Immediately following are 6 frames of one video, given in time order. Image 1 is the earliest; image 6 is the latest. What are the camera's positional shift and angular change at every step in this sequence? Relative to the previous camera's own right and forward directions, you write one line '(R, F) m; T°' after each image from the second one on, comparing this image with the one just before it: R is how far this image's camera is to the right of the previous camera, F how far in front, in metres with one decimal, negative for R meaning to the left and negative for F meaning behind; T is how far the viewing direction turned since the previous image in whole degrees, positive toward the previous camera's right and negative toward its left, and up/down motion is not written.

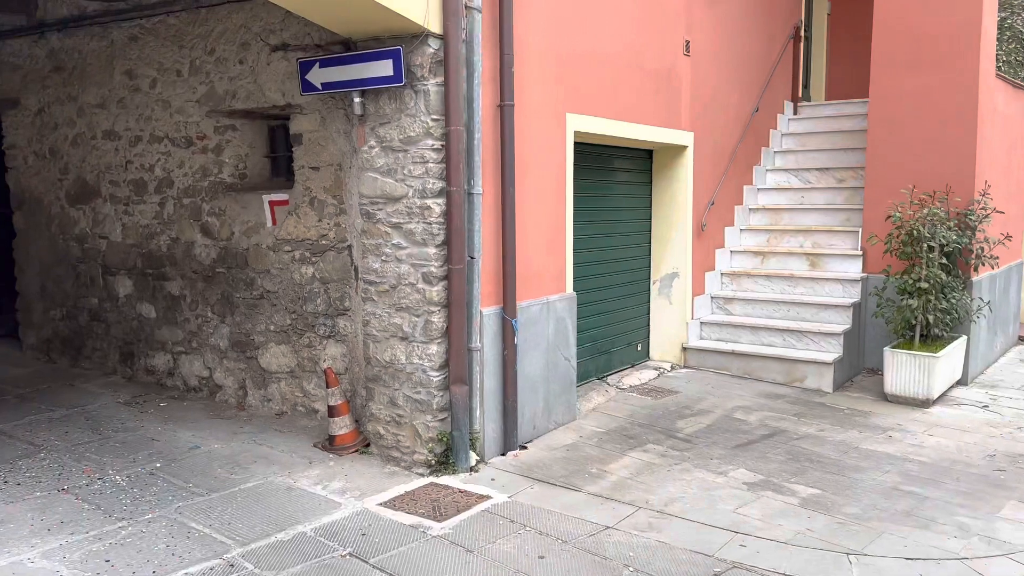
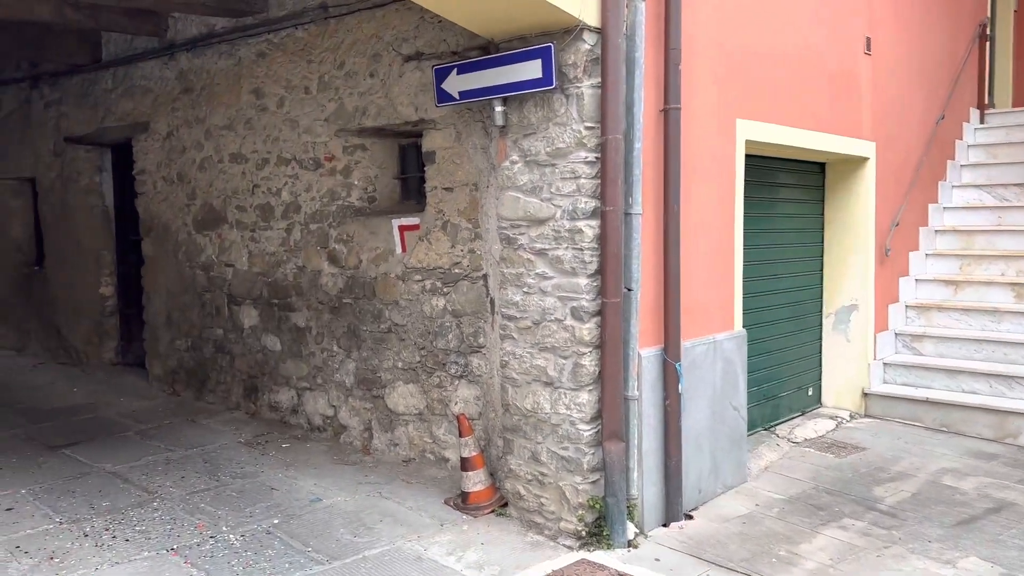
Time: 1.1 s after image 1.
(-0.2, +0.6) m; -9°
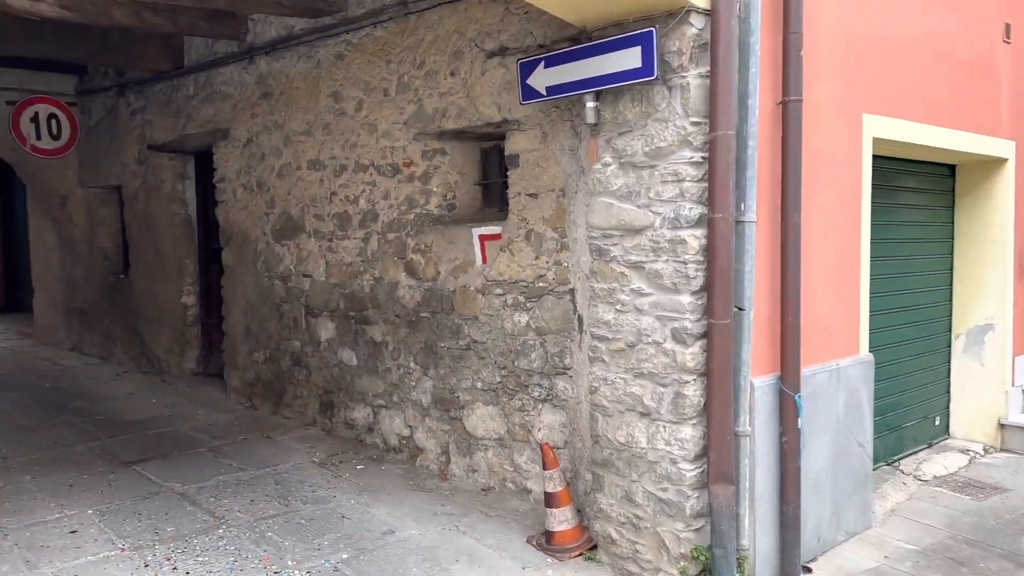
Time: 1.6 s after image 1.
(0.0, +0.4) m; -6°
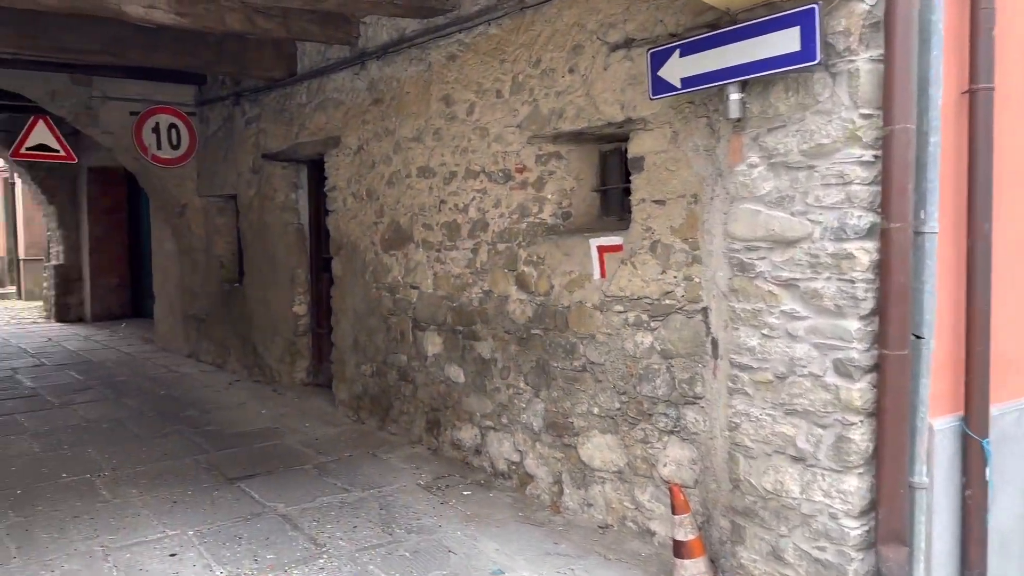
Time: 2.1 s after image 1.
(-0.1, +0.3) m; -8°
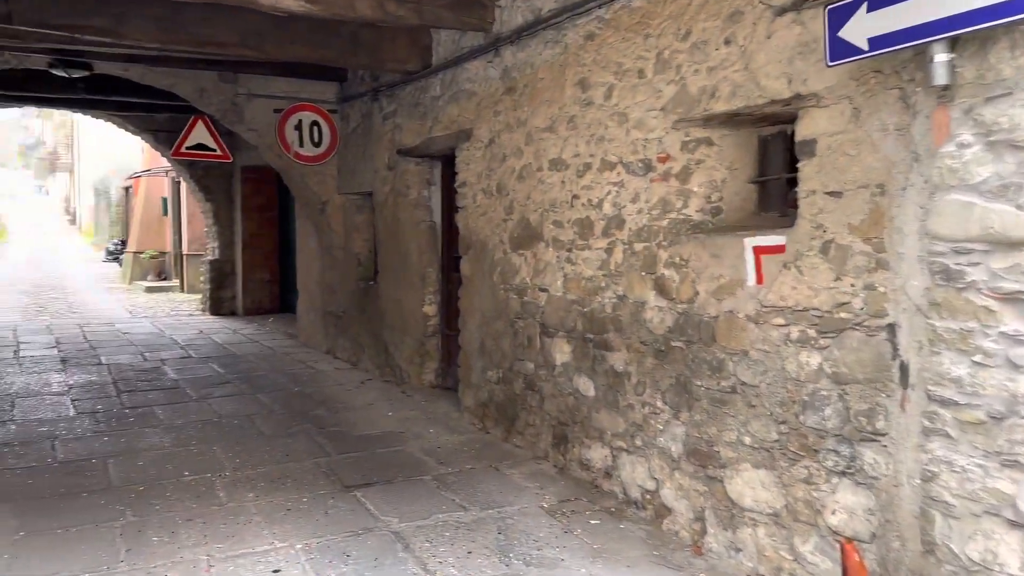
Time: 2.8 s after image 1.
(0.0, +0.4) m; -10°
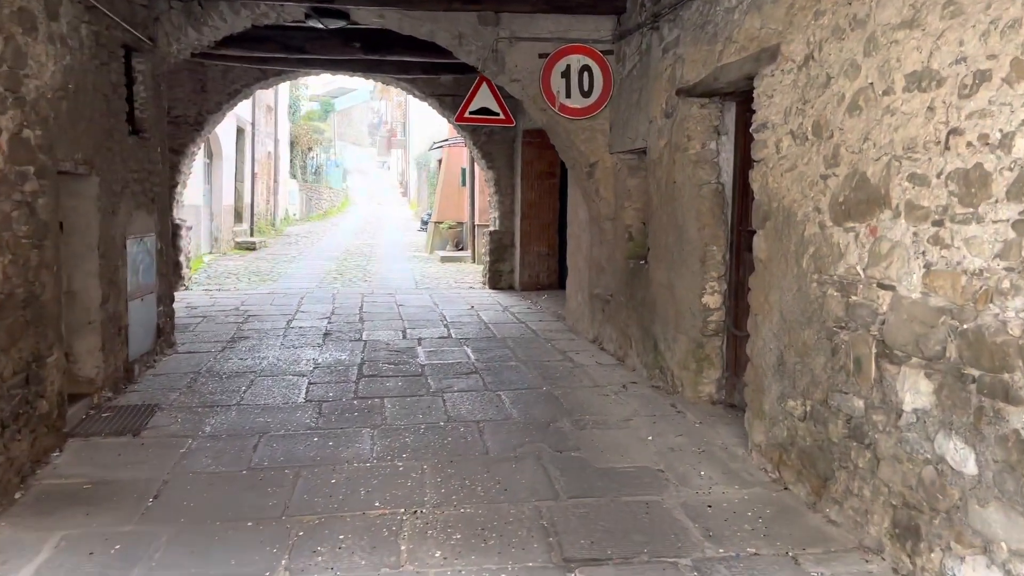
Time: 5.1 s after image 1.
(0.0, +1.3) m; -22°
